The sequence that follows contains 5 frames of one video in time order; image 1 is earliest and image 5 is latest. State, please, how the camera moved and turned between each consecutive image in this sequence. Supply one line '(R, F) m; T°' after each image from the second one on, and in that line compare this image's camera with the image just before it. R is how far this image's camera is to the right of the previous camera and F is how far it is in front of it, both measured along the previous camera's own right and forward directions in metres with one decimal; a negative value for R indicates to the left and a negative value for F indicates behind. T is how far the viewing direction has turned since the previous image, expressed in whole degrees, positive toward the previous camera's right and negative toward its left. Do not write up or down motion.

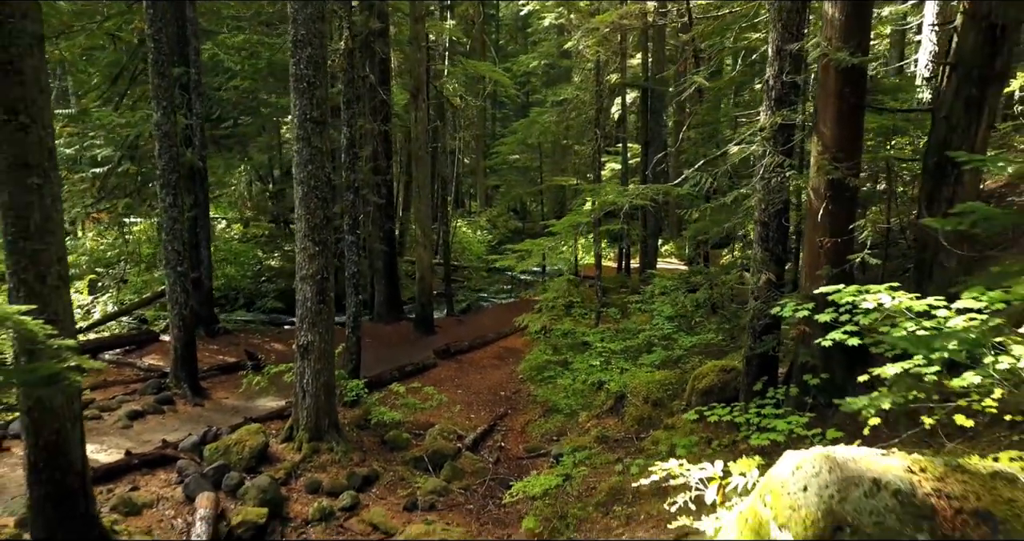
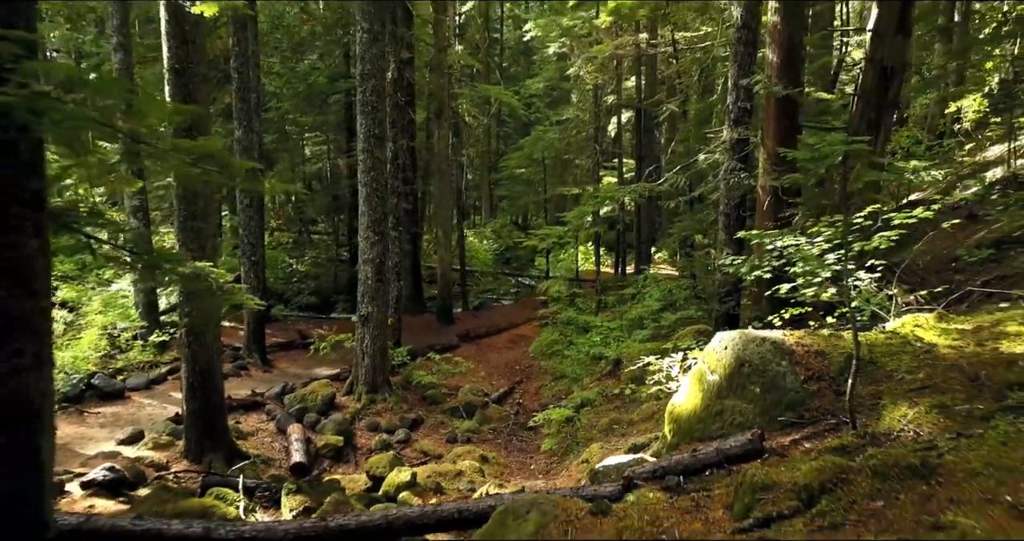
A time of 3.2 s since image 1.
(-0.3, -2.0) m; 0°
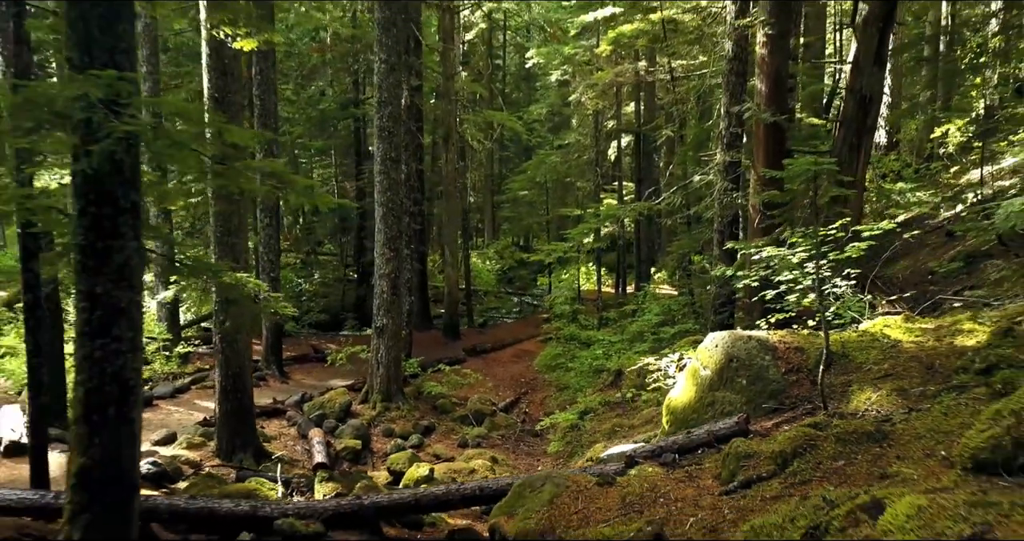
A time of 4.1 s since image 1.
(-0.1, -0.6) m; 0°
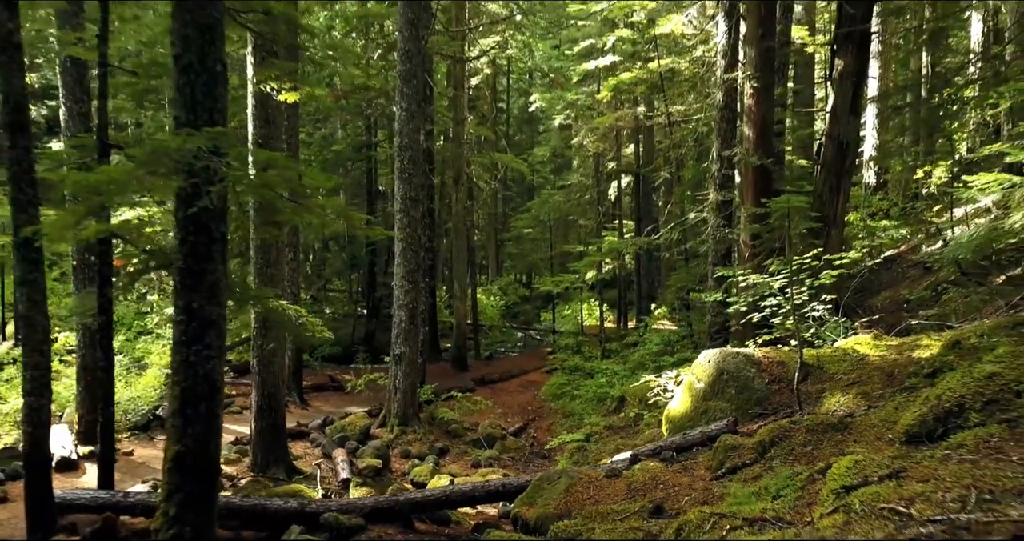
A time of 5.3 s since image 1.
(-0.1, -0.8) m; 0°
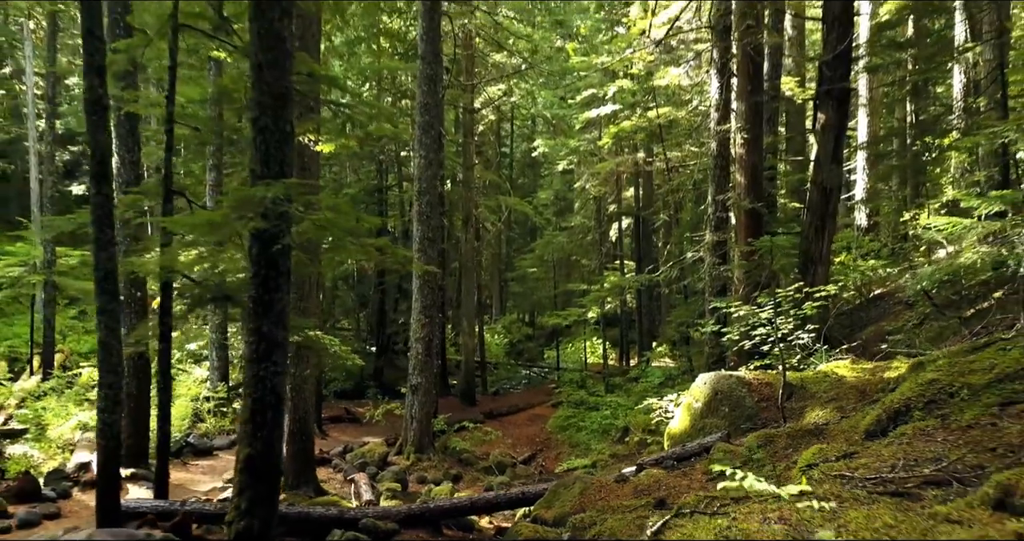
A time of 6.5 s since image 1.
(-0.2, -0.8) m; 0°
